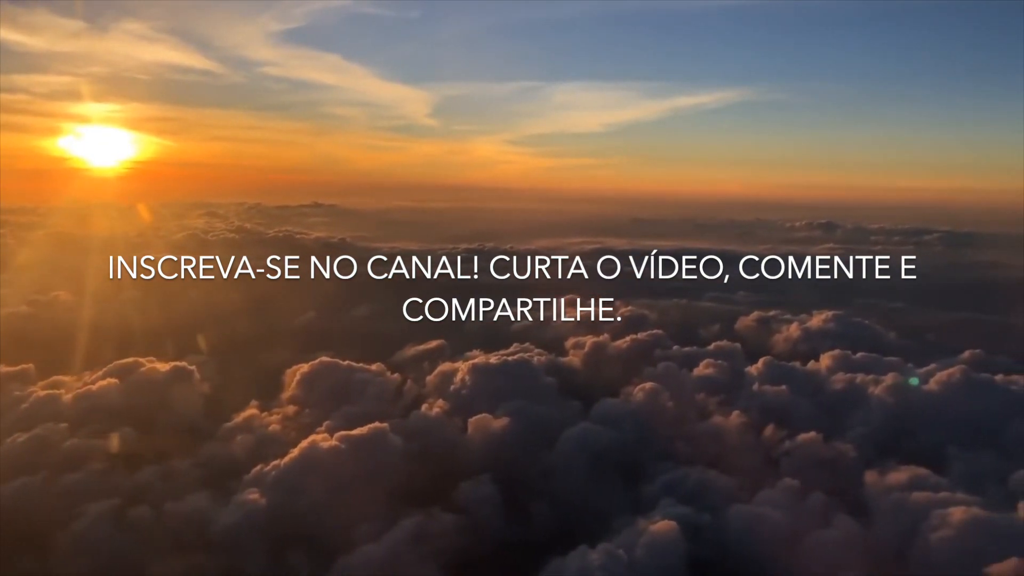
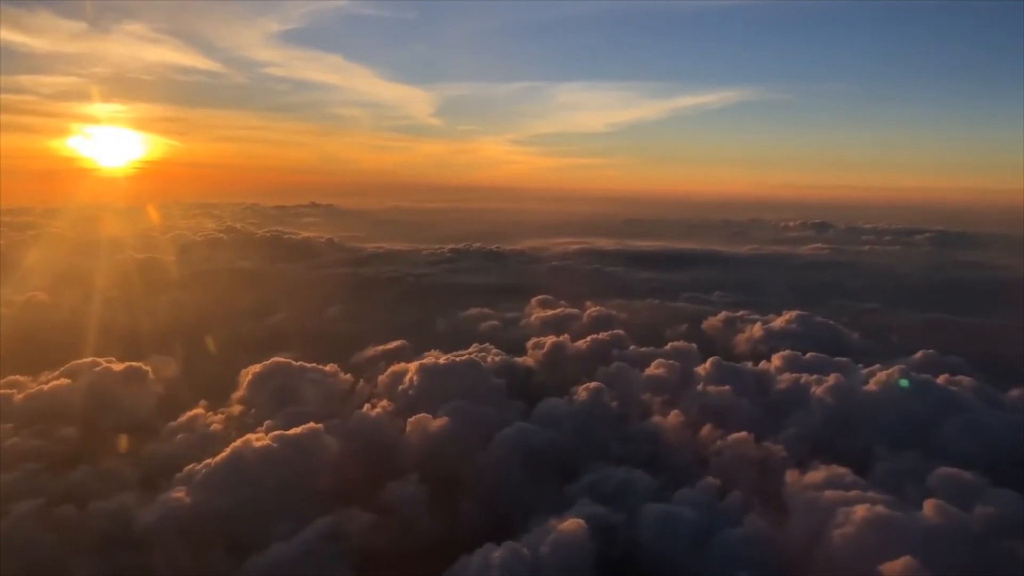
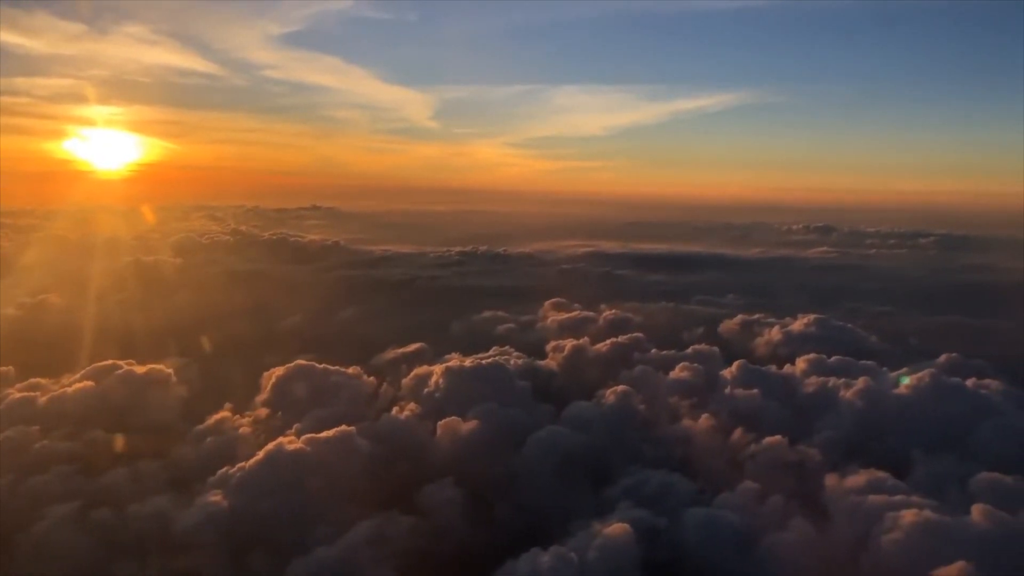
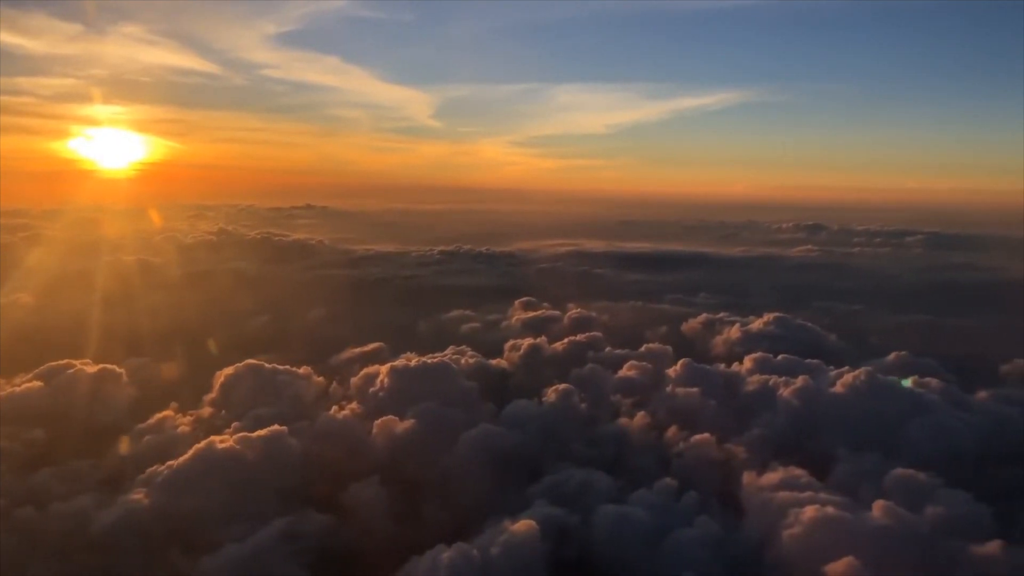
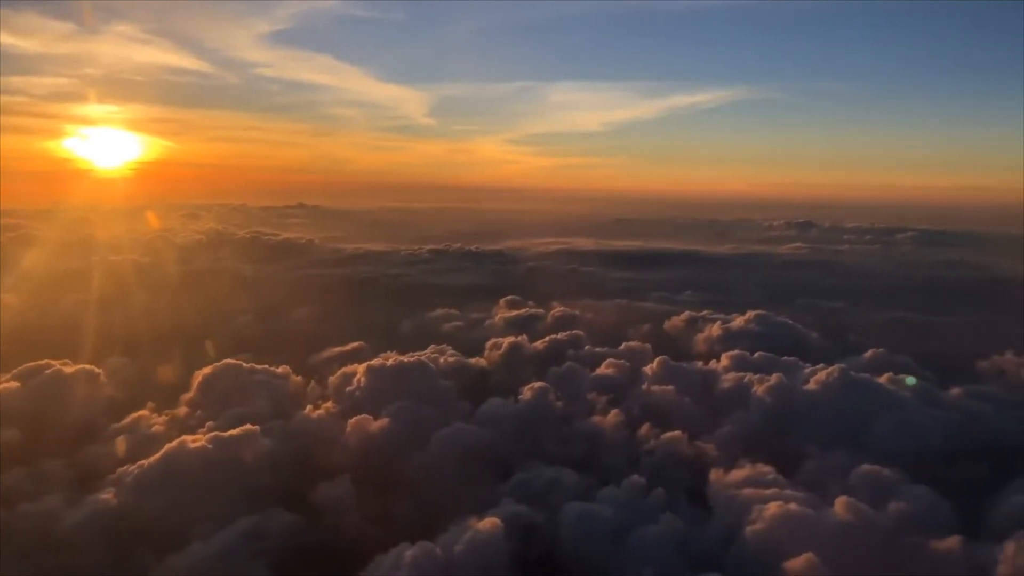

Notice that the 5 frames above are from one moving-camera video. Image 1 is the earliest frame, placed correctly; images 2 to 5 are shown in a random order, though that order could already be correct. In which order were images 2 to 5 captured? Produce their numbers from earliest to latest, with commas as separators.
3, 2, 4, 5
